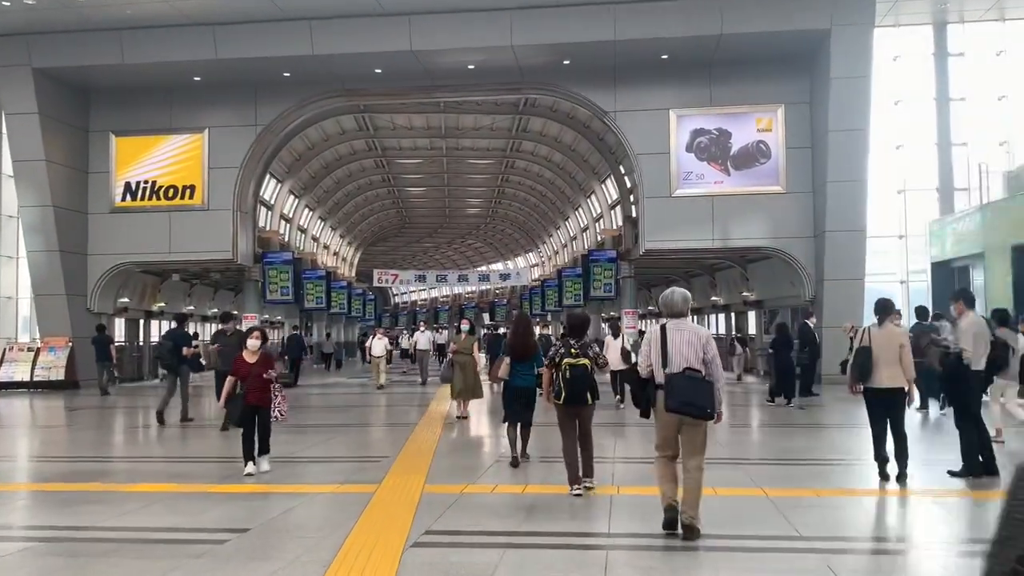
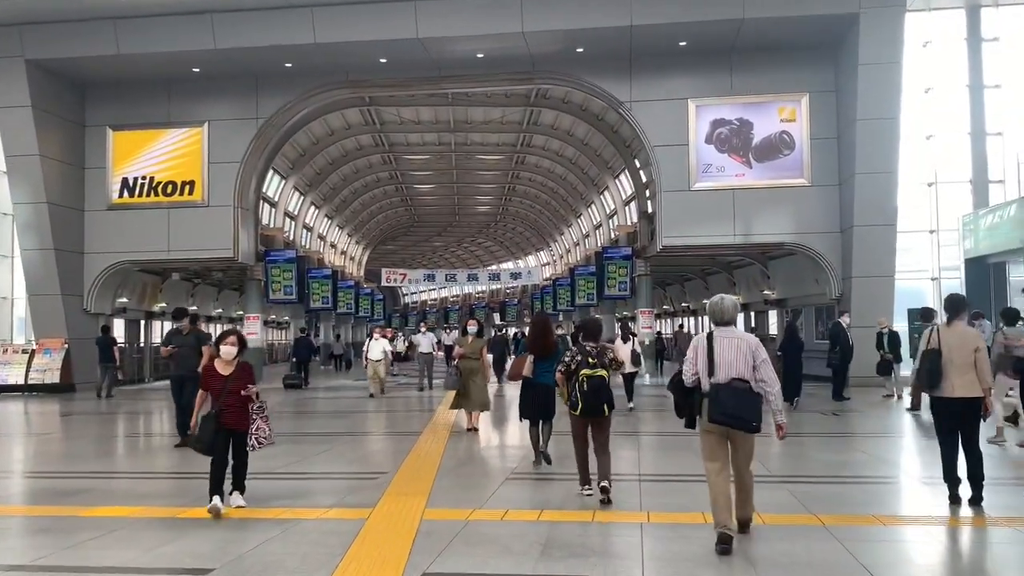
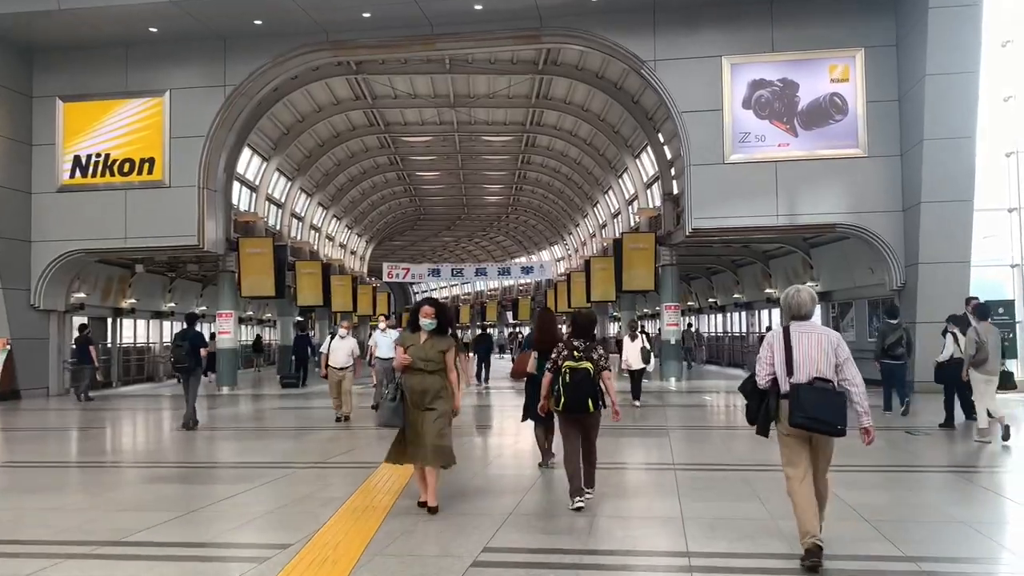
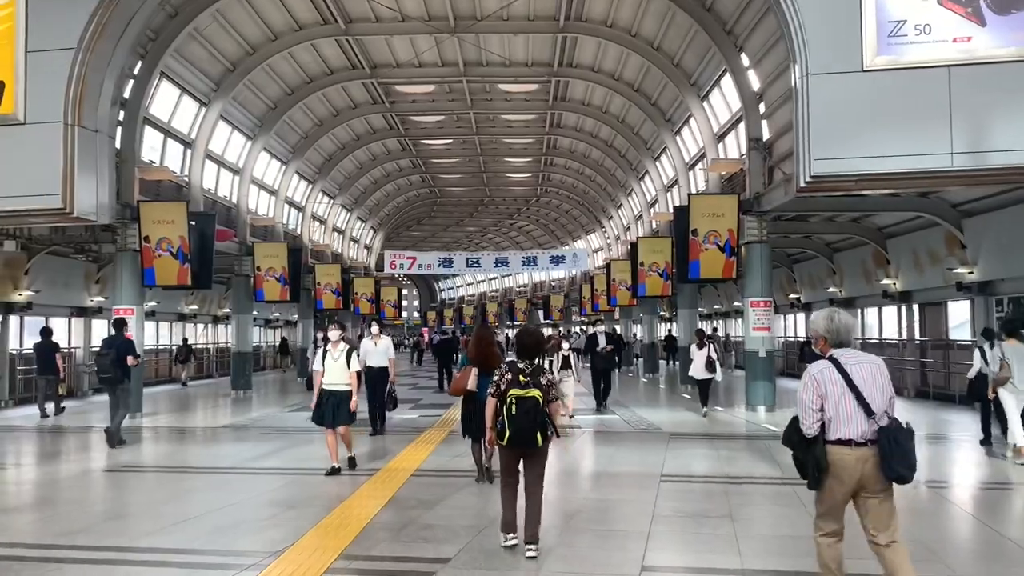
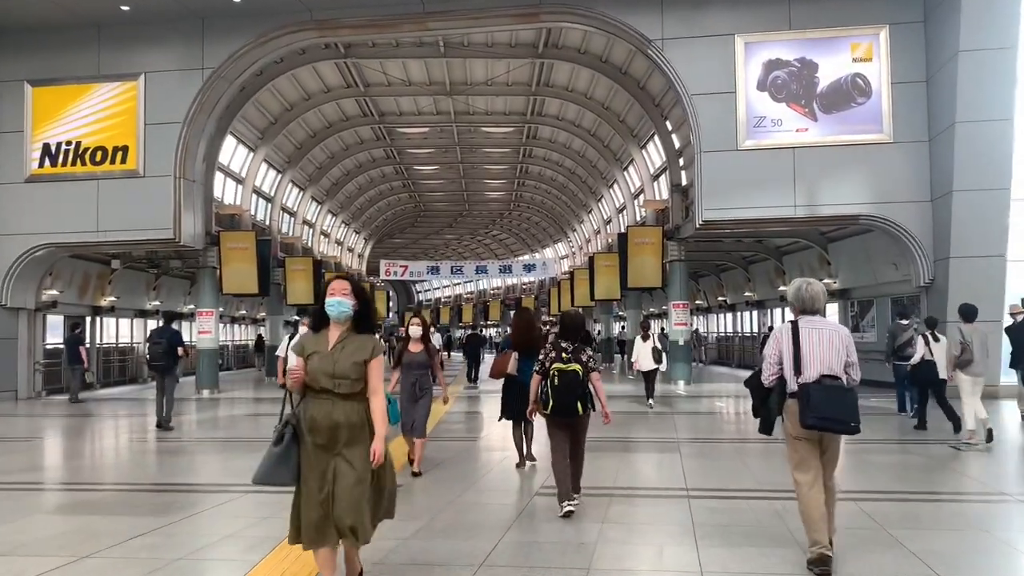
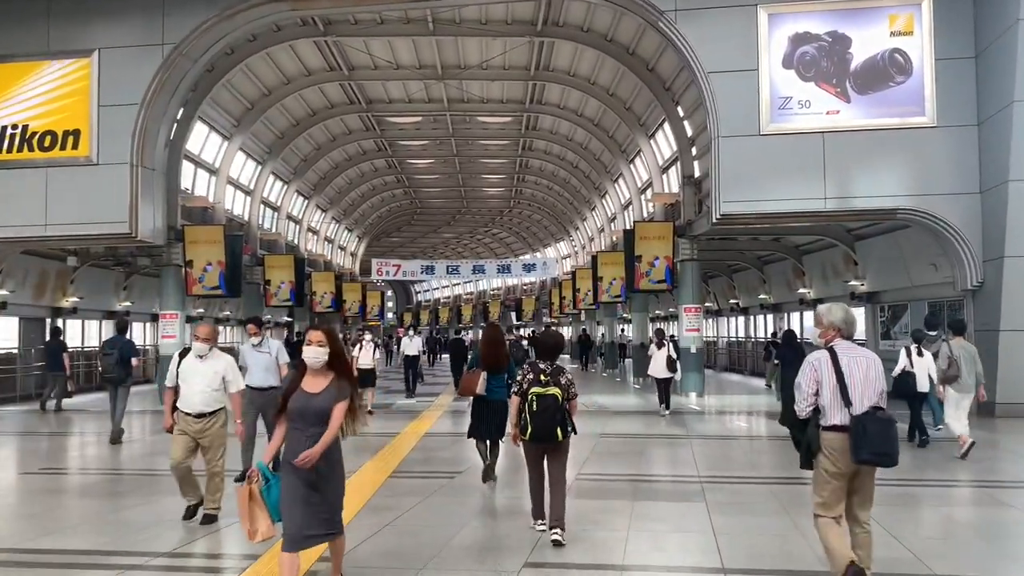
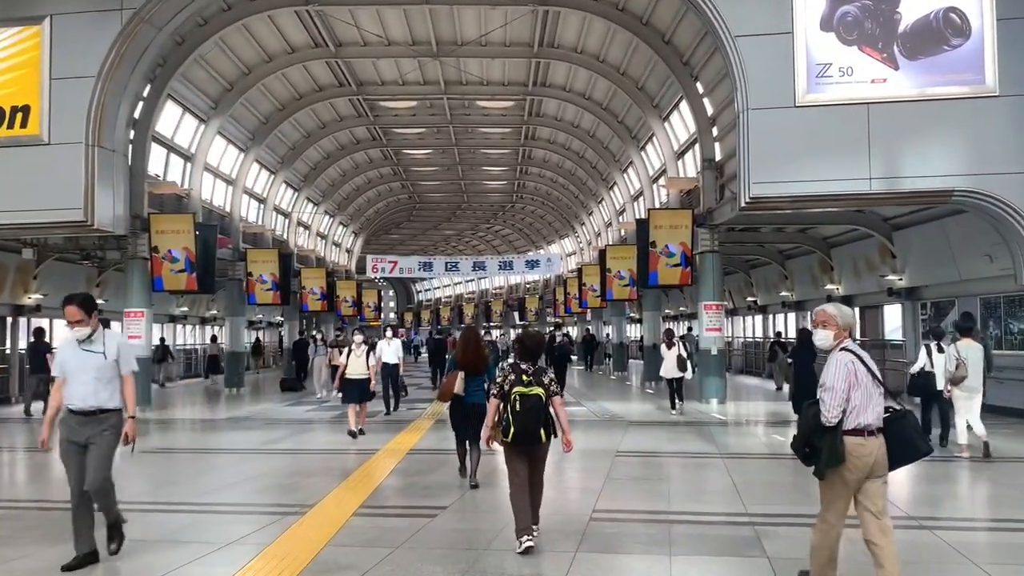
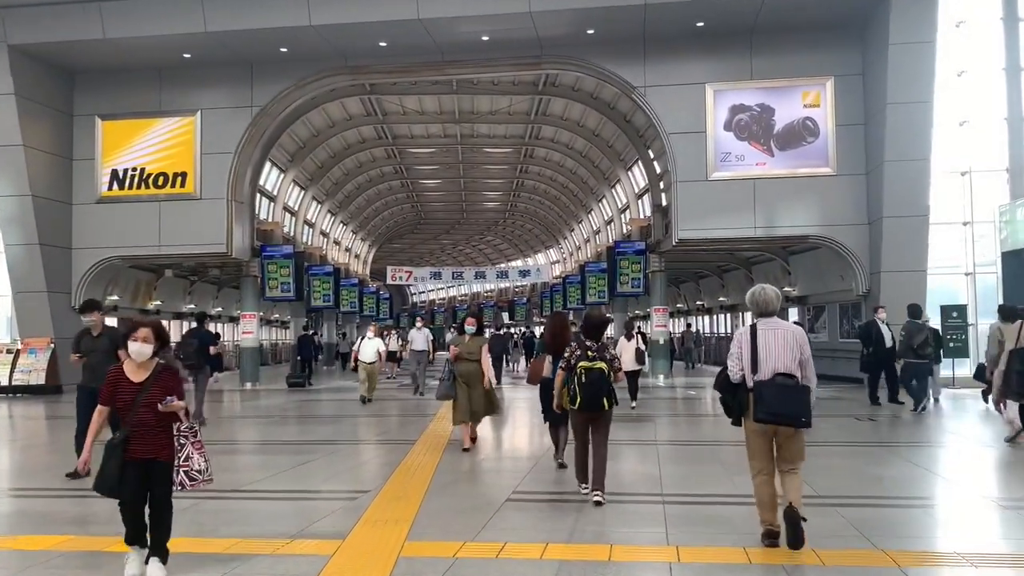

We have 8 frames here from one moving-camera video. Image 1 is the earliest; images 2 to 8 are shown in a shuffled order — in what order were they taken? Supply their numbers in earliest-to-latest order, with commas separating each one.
2, 8, 3, 5, 6, 7, 4
